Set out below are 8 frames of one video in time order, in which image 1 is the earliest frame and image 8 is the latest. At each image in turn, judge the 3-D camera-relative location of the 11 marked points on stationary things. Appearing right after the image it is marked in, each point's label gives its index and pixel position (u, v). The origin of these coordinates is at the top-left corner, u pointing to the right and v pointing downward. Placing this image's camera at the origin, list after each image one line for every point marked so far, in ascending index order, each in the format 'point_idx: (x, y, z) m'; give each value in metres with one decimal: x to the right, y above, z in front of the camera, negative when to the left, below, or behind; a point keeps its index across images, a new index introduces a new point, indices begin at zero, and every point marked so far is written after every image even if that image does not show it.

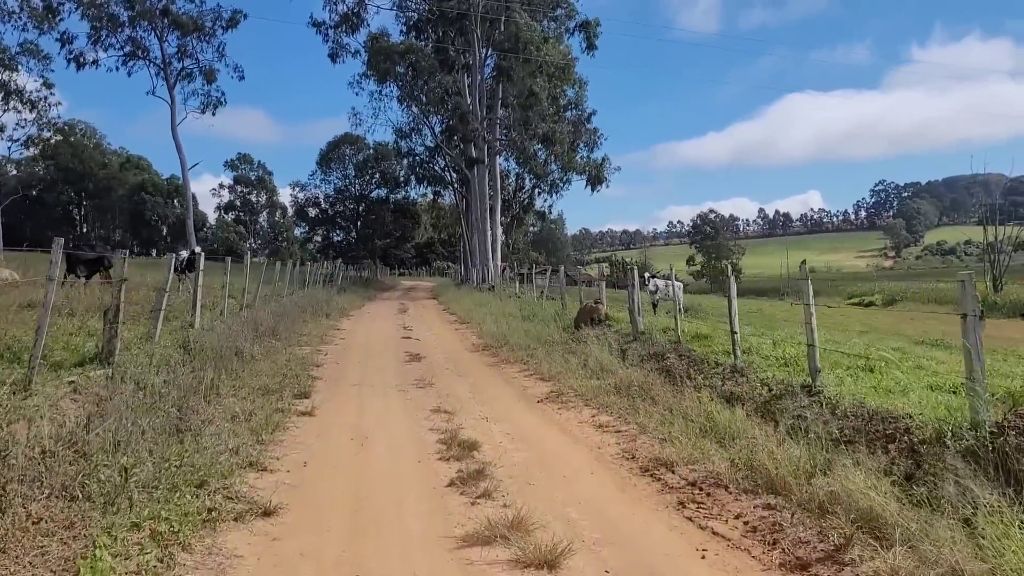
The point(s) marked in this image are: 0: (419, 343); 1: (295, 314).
0: (-1.6, -1.0, +14.8) m
1: (-4.4, -0.5, +17.3) m
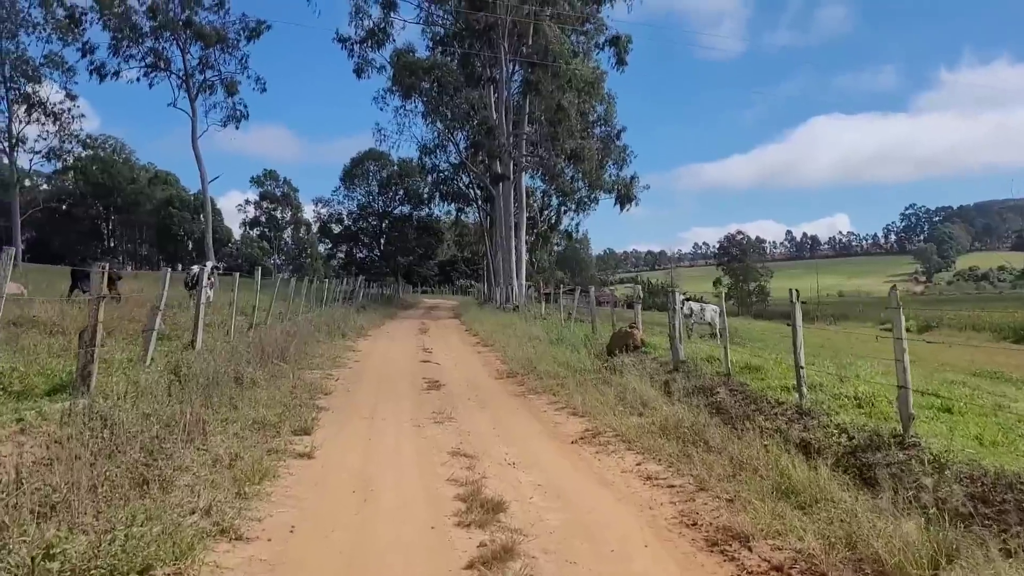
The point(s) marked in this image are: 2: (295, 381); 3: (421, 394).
0: (-1.1, -1.3, +13.8) m
1: (-3.9, -0.9, +16.3) m
2: (-2.6, -1.2, +10.6) m
3: (-1.1, -1.3, +10.5) m
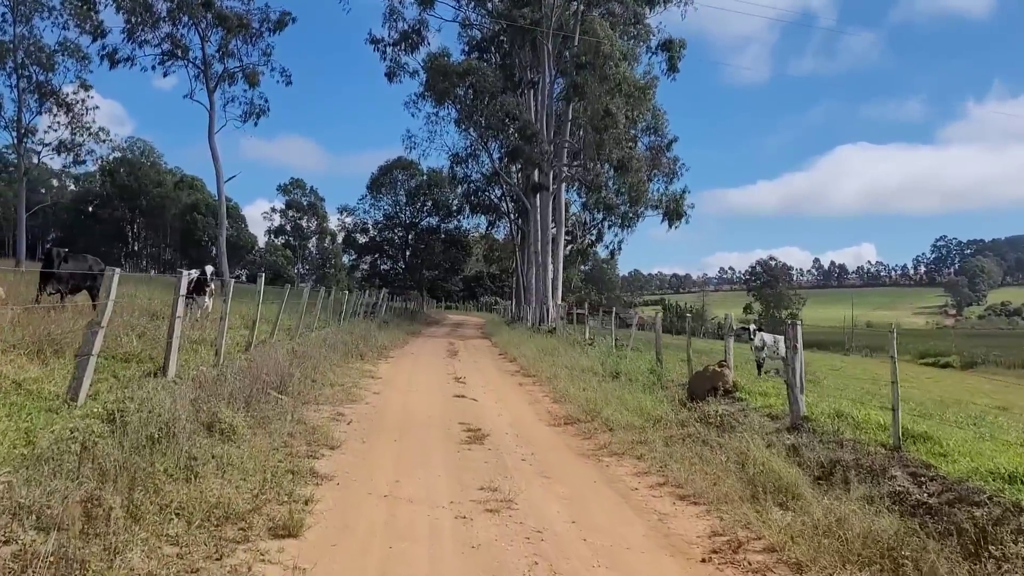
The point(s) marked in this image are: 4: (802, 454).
0: (-0.4, -1.5, +11.1) m
1: (-3.1, -1.1, +13.7) m
2: (-2.0, -1.3, +8.0) m
3: (-0.5, -1.5, +7.8) m
4: (+2.4, -1.4, +7.1) m
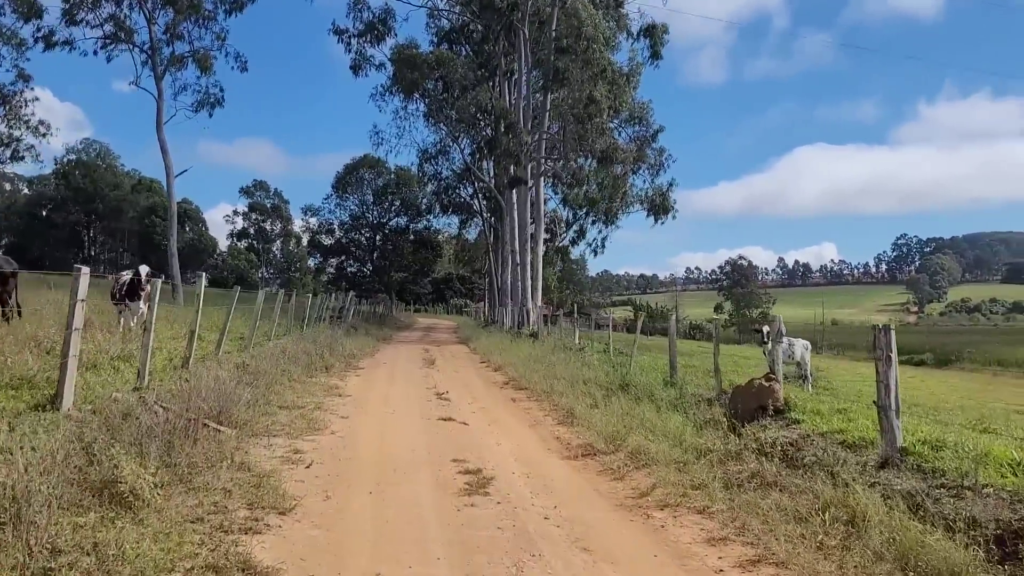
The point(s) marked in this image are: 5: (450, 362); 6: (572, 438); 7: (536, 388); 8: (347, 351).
0: (-0.4, -1.5, +9.0) m
1: (-3.2, -1.1, +11.6) m
2: (-1.9, -1.3, +5.9) m
3: (-0.3, -1.5, +5.8) m
4: (+2.5, -1.3, +5.1) m
5: (-1.4, -1.7, +19.2) m
6: (+0.6, -1.6, +9.1) m
7: (+0.4, -1.5, +13.0) m
8: (-3.6, -1.4, +18.9) m
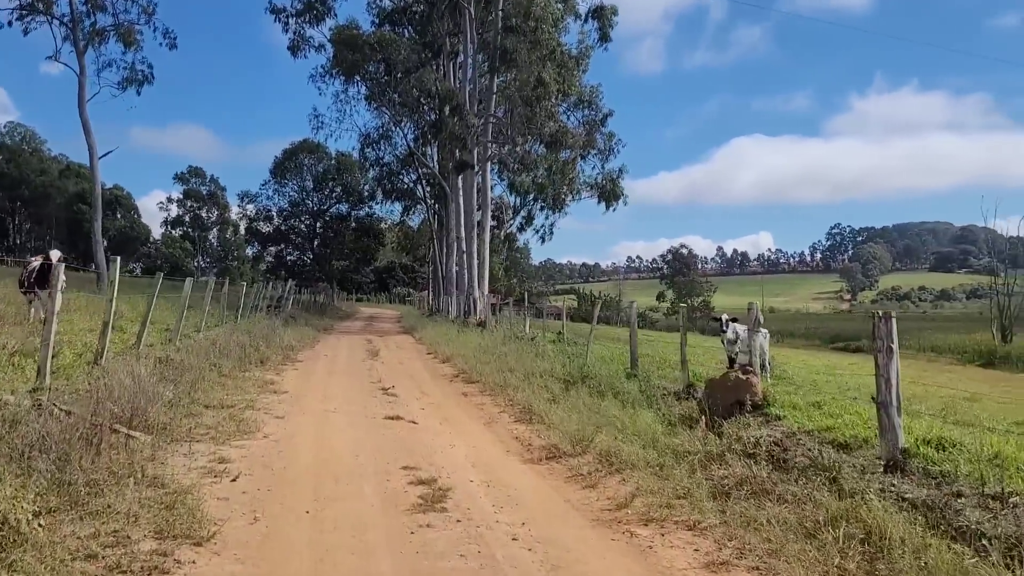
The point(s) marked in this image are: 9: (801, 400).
0: (-0.9, -1.4, +8.2) m
1: (-3.8, -0.9, +10.5) m
2: (-2.1, -1.2, +4.9) m
3: (-0.6, -1.4, +4.9) m
4: (+2.4, -1.2, +4.5) m
5: (-2.5, -1.4, +18.3) m
6: (+0.2, -1.4, +8.3) m
7: (-0.3, -1.3, +12.1) m
8: (-4.7, -1.1, +17.8) m
9: (+3.2, -1.2, +9.5) m
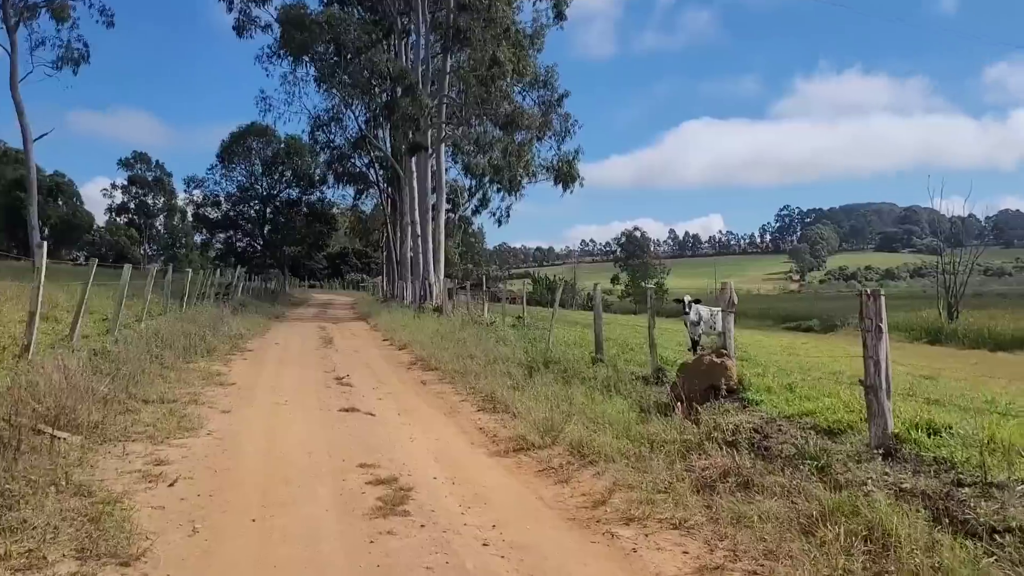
0: (-1.2, -1.3, +7.7) m
1: (-4.2, -0.8, +9.9) m
2: (-2.3, -1.1, +4.3) m
3: (-0.7, -1.3, +4.4) m
4: (+2.2, -1.1, +4.1) m
5: (-3.3, -1.1, +17.7) m
6: (-0.1, -1.3, +7.9) m
7: (-0.8, -1.1, +11.7) m
8: (-5.5, -0.9, +17.1) m
9: (+2.8, -1.0, +9.2) m
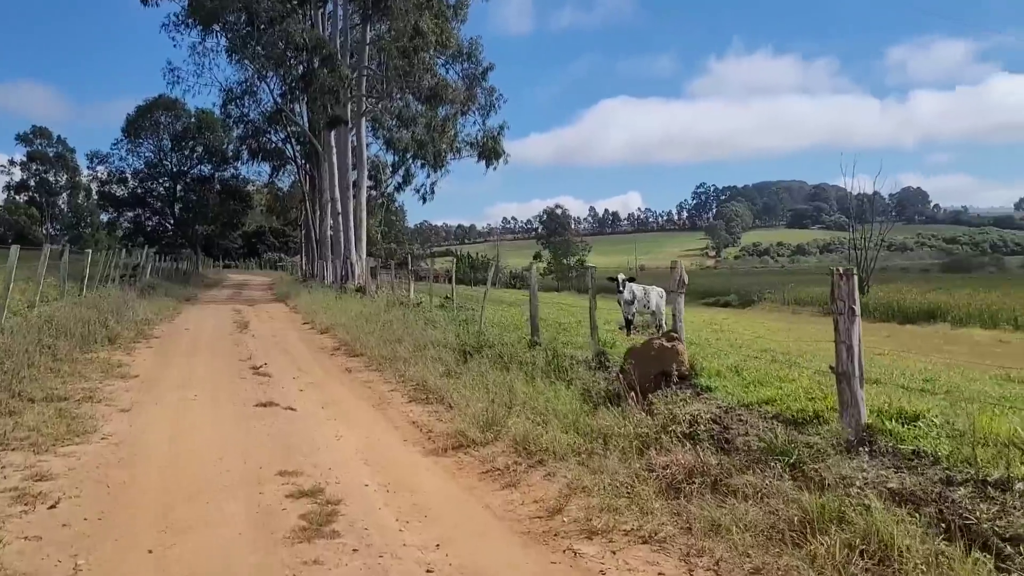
0: (-1.7, -1.1, +6.9) m
1: (-4.9, -0.6, +8.8) m
2: (-2.5, -1.1, +3.5) m
3: (-0.9, -1.2, +3.8) m
4: (+2.0, -1.0, +3.7) m
5: (-4.7, -0.7, +16.7) m
6: (-0.7, -1.1, +7.2) m
7: (-1.7, -0.8, +10.9) m
8: (-6.8, -0.5, +15.9) m
9: (+2.1, -0.8, +8.8) m
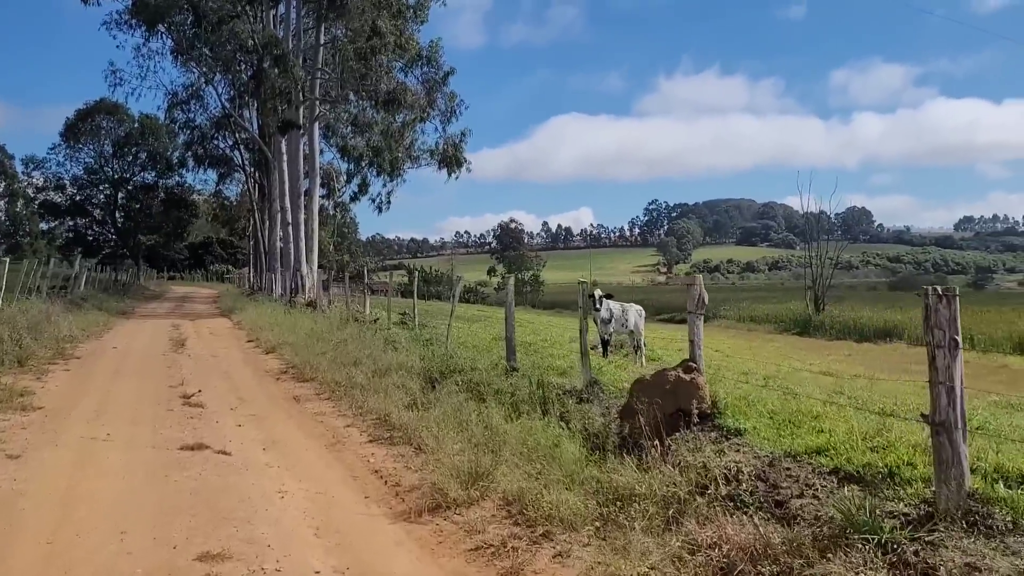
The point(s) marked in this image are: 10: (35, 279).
0: (-1.8, -1.2, +5.6) m
1: (-5.1, -0.7, +7.3) m
2: (-2.4, -1.1, +2.1) m
3: (-0.8, -1.3, +2.4) m
4: (+2.1, -1.1, +2.5) m
5: (-5.3, -1.0, +15.2) m
6: (-0.8, -1.2, +5.9) m
7: (-2.0, -1.0, +9.5) m
8: (-7.4, -0.7, +14.3) m
9: (+1.9, -0.9, +7.7) m
10: (-10.9, +0.2, +19.8) m
